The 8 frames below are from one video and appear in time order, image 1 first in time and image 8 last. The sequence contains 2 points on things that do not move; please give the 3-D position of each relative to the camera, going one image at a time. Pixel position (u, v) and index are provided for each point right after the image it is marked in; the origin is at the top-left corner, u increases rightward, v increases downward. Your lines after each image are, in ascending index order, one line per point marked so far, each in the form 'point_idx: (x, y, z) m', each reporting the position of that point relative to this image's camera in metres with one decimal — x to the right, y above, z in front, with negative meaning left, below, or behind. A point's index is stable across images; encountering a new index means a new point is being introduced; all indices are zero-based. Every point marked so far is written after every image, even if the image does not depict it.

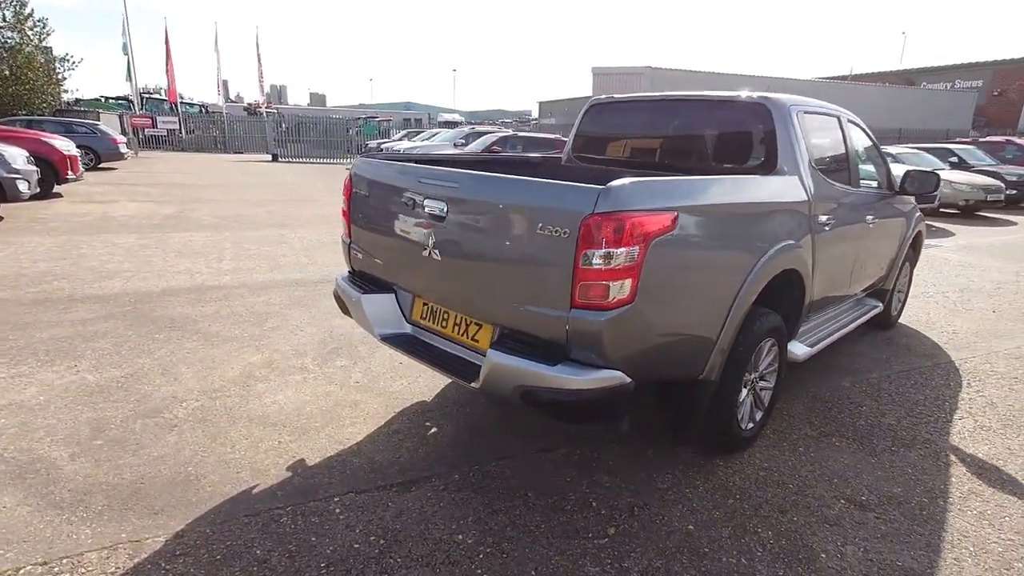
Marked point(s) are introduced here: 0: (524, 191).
0: (+0.1, +0.4, +2.1) m
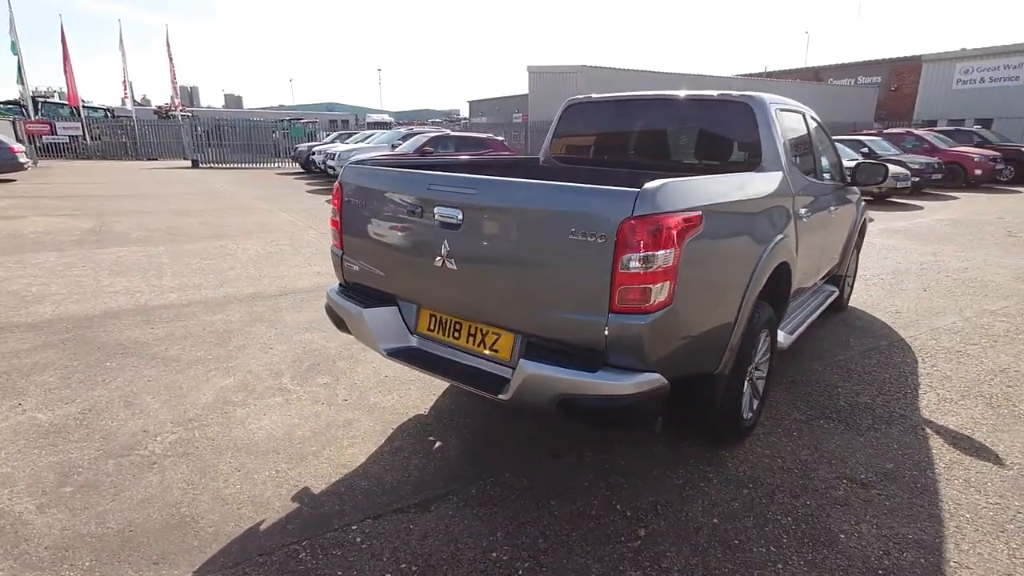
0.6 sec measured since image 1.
0: (+0.2, +0.3, +2.1) m
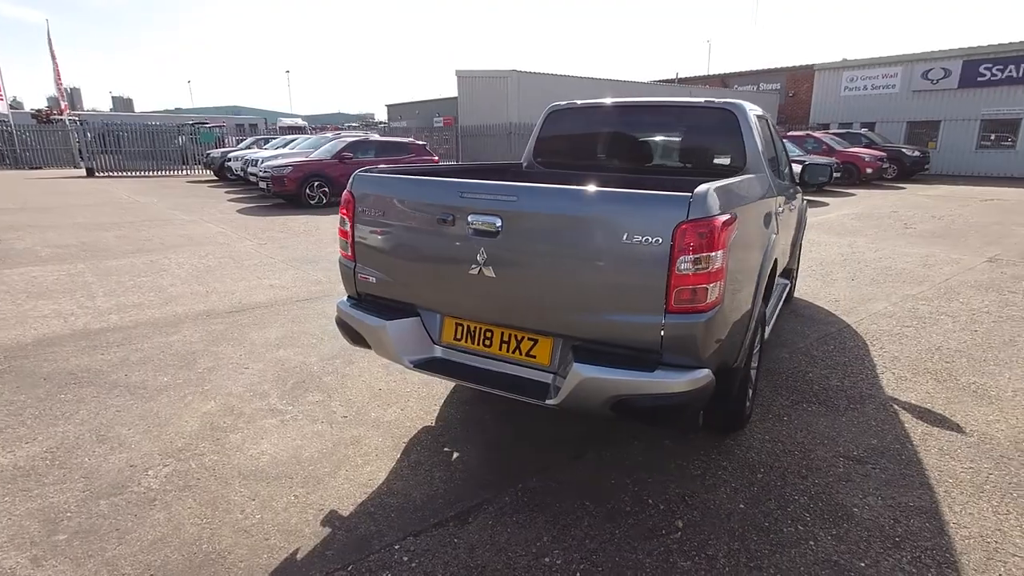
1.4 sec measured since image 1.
0: (+0.3, +0.3, +2.1) m
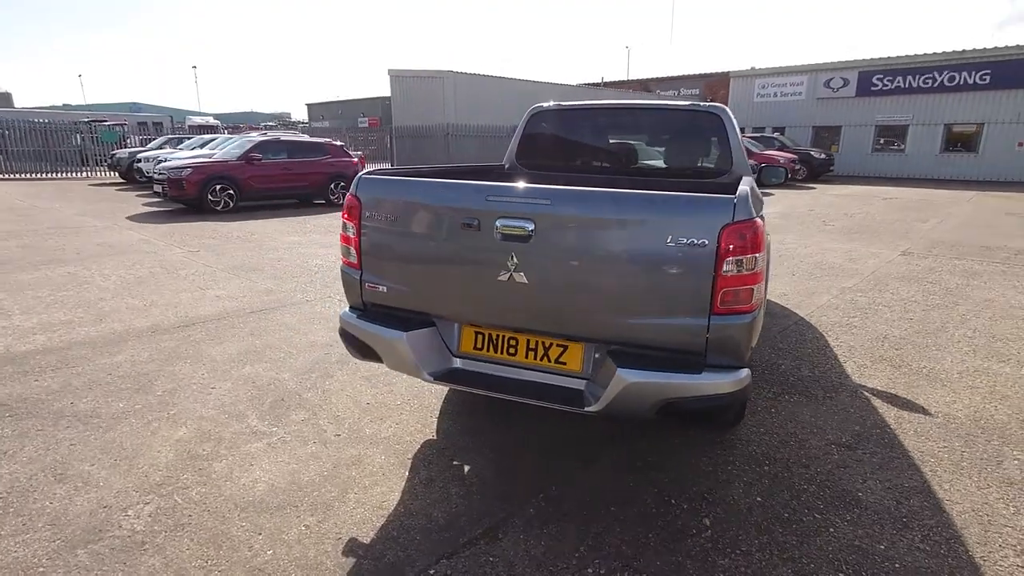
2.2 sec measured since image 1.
0: (+0.5, +0.3, +2.1) m
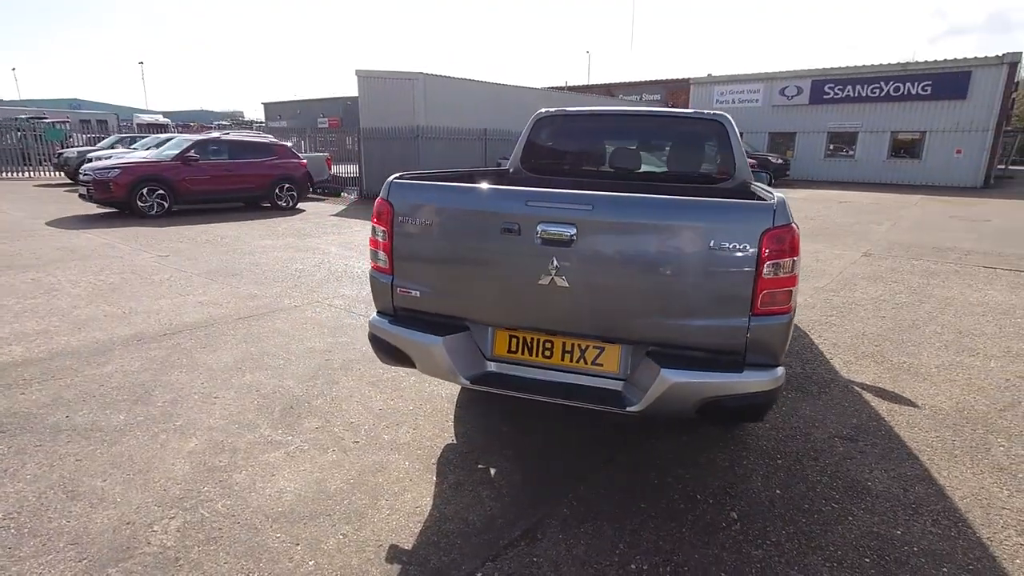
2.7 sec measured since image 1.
0: (+0.7, +0.3, +2.2) m
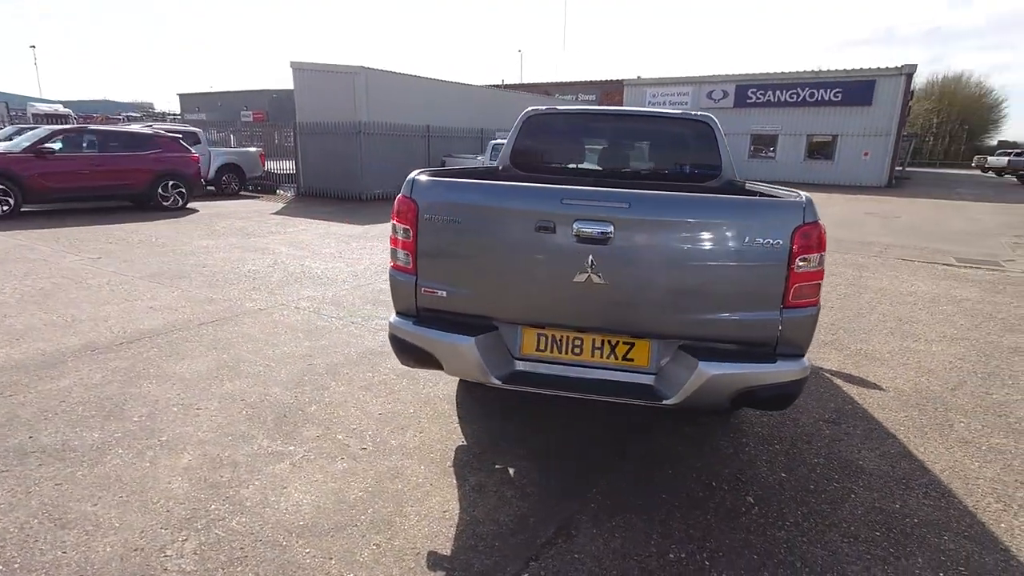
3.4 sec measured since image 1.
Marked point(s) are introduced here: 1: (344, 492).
0: (+0.8, +0.3, +2.2) m
1: (-0.8, -1.0, +2.6) m
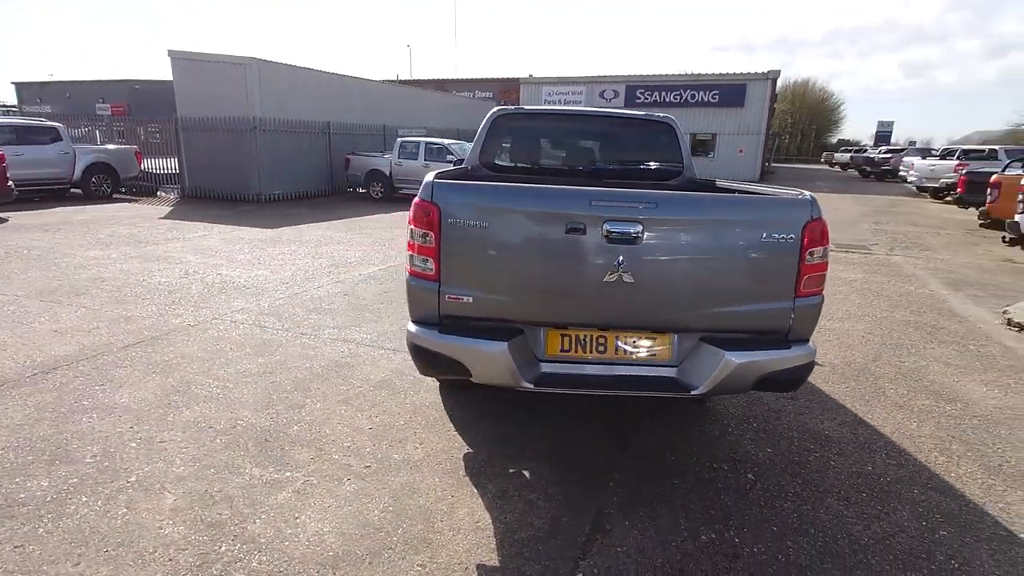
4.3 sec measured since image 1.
0: (+0.9, +0.3, +2.4) m
1: (-0.7, -1.0, +2.5) m
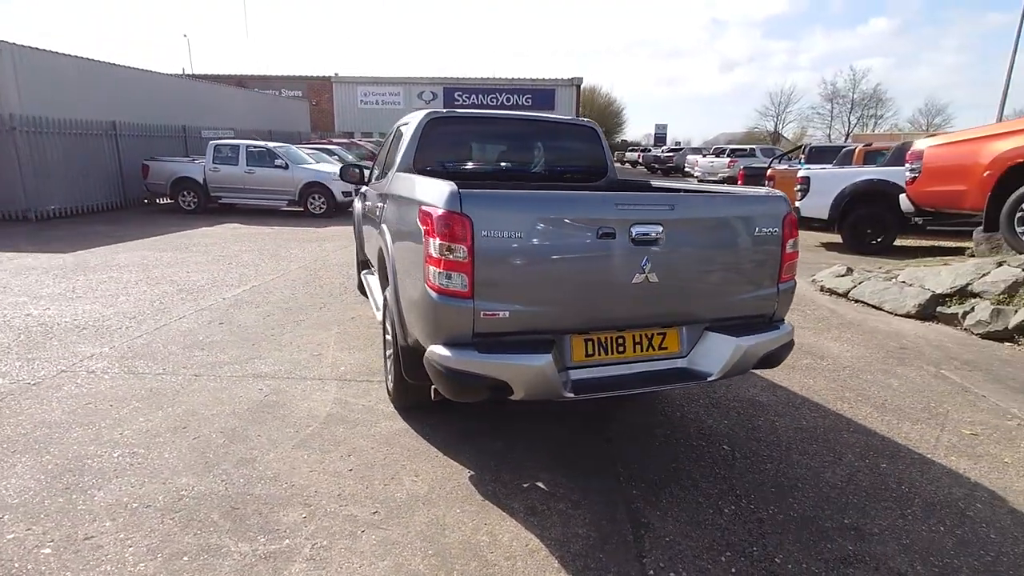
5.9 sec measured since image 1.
0: (+1.0, +0.4, +2.6) m
1: (-0.4, -1.1, +2.2) m
